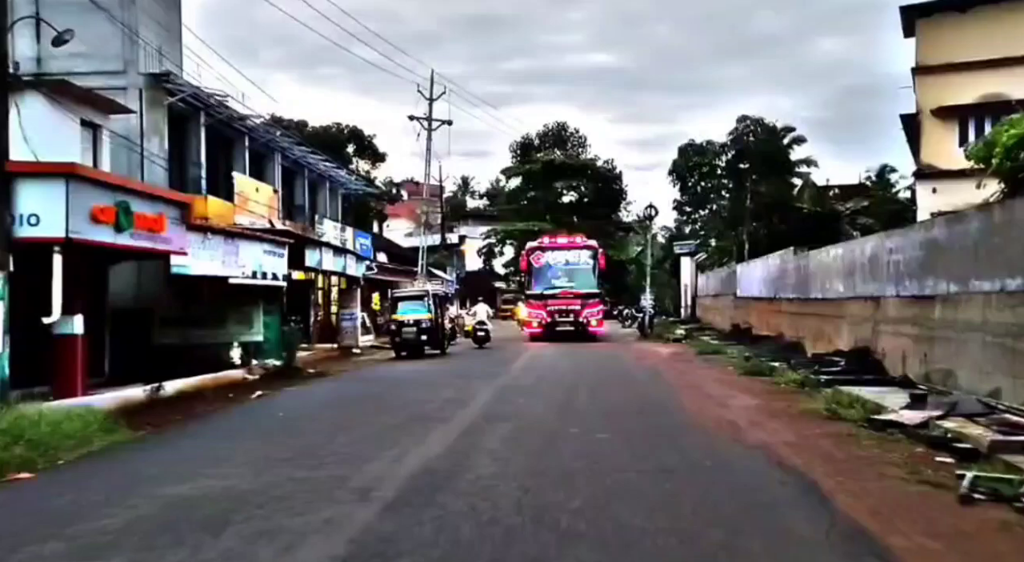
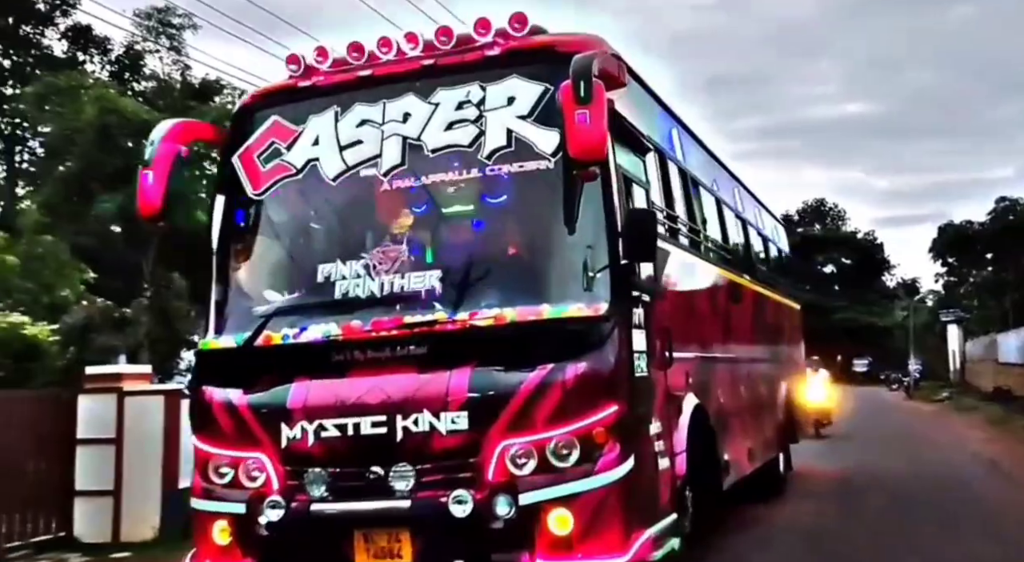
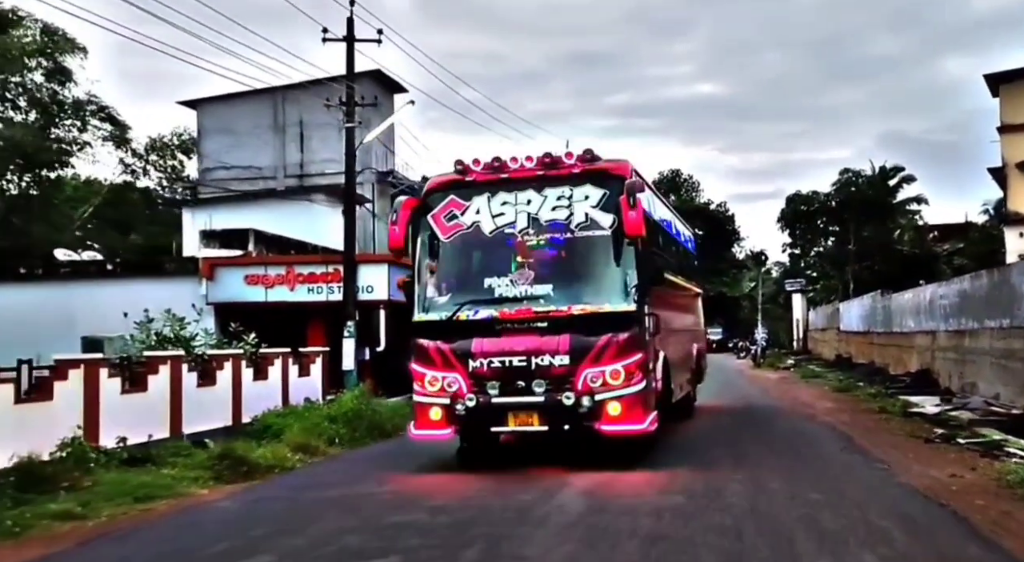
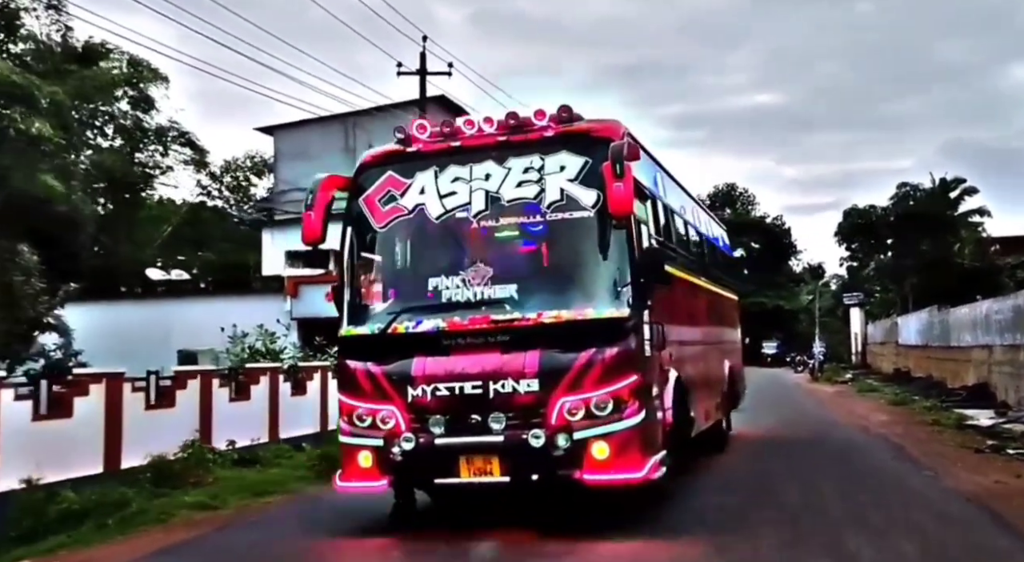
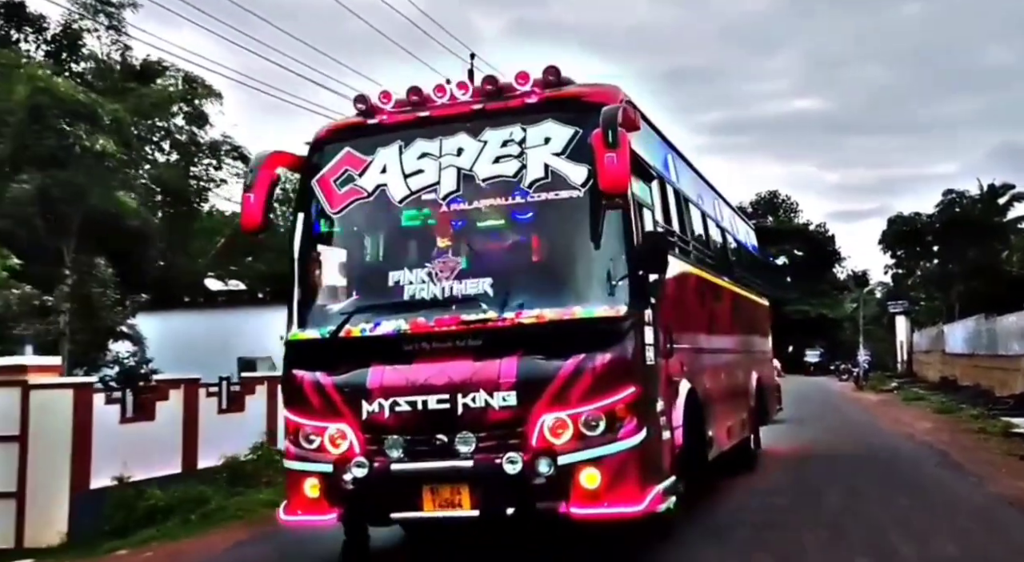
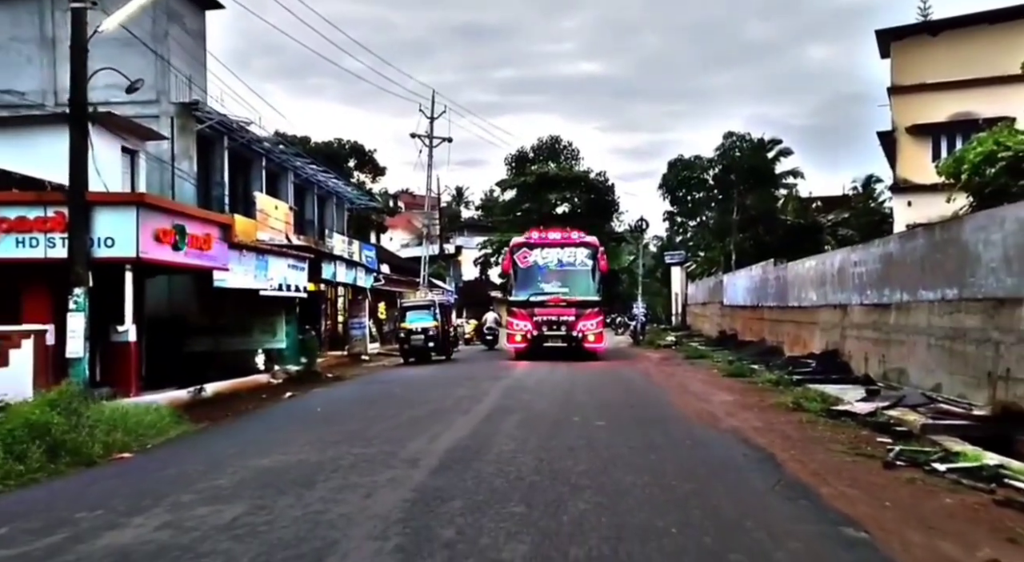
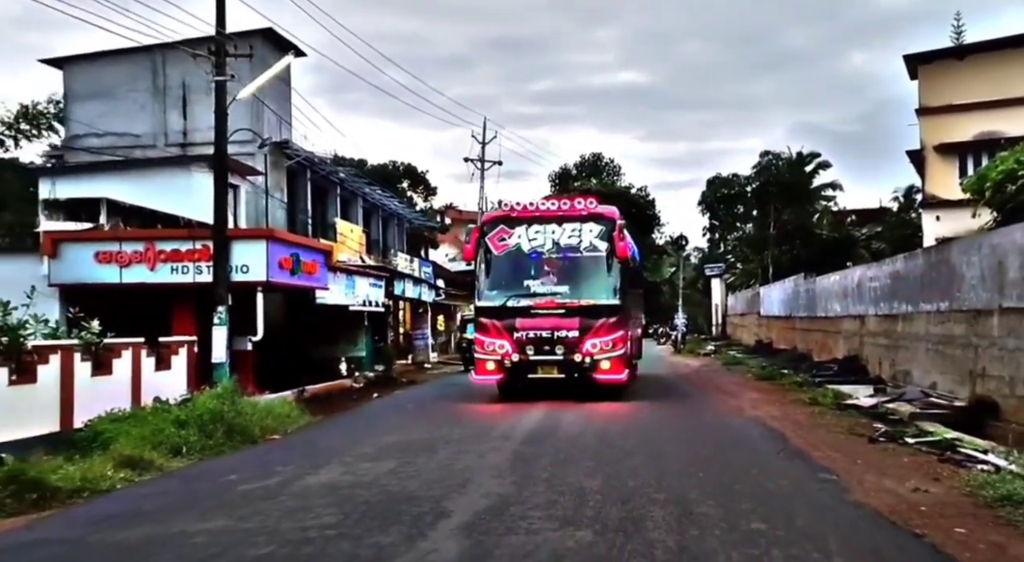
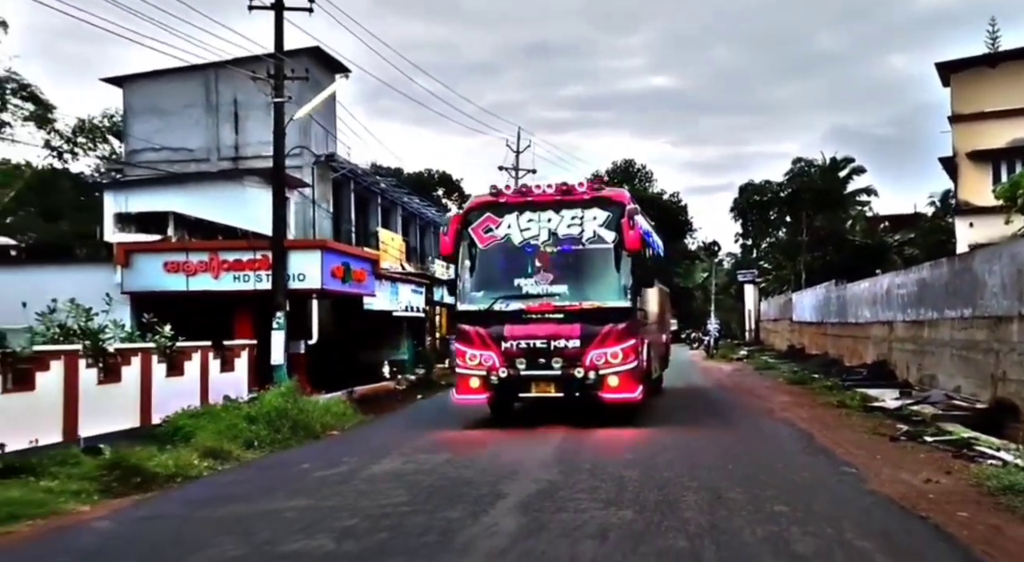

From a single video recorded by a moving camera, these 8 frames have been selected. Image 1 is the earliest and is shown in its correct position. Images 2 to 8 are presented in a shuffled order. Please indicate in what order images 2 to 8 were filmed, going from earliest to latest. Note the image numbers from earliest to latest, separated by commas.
6, 7, 8, 3, 4, 5, 2
